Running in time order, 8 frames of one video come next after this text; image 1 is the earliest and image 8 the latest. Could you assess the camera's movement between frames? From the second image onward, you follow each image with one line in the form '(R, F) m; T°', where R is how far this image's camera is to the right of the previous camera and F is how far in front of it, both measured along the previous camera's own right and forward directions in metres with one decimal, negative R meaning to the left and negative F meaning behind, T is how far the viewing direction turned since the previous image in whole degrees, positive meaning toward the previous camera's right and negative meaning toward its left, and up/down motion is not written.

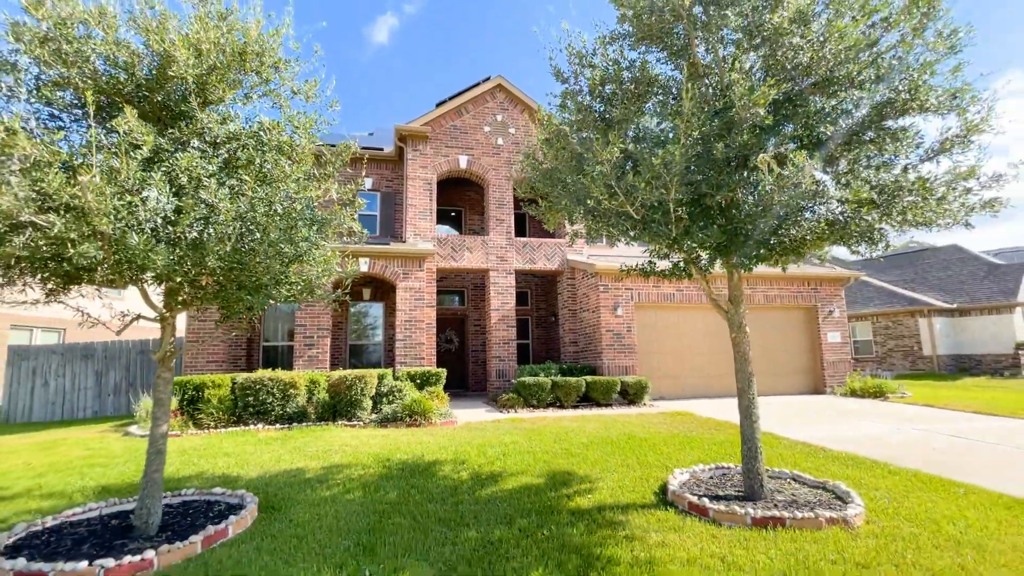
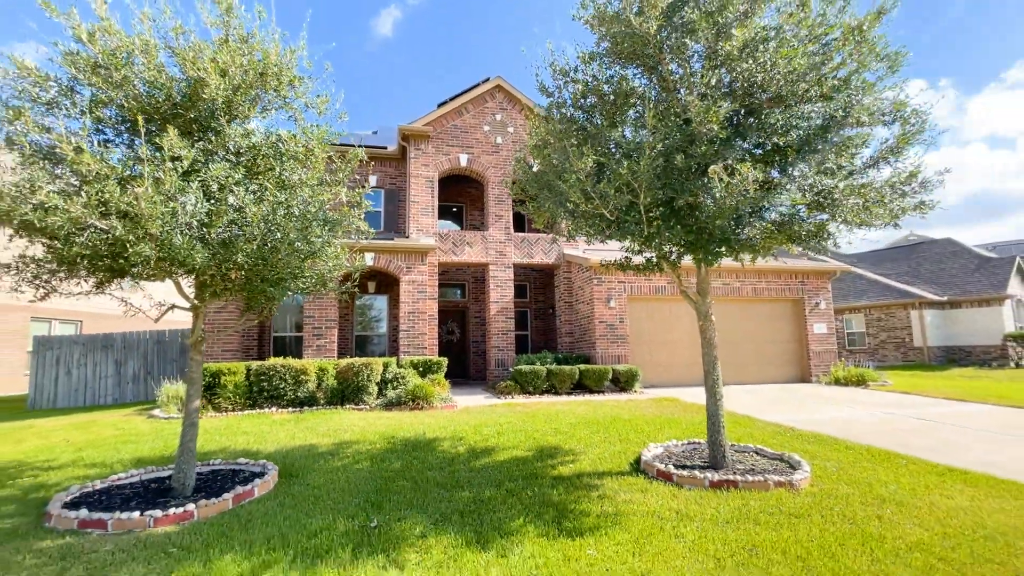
(+0.1, -0.6) m; 0°
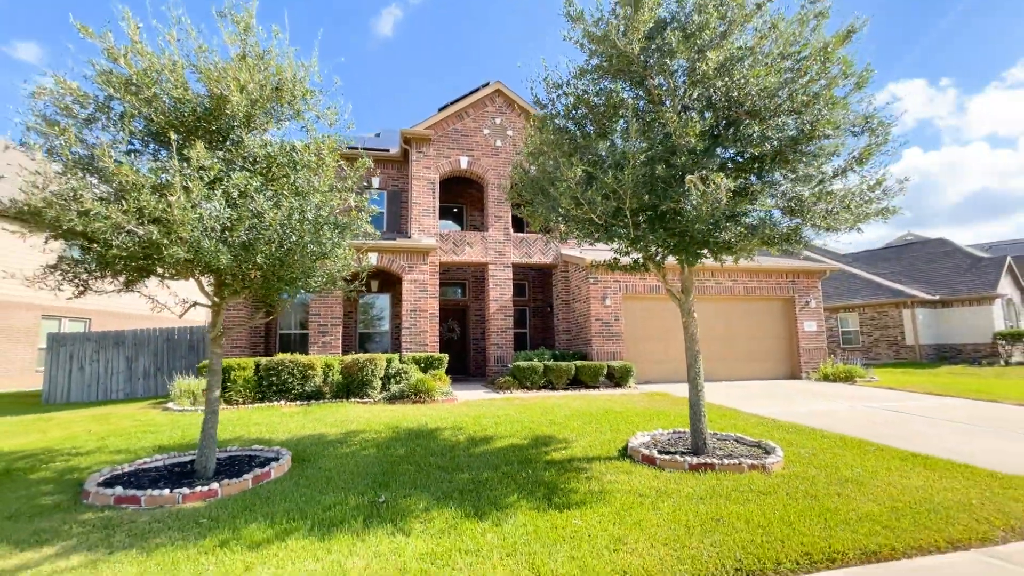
(0.0, -0.4) m; 0°
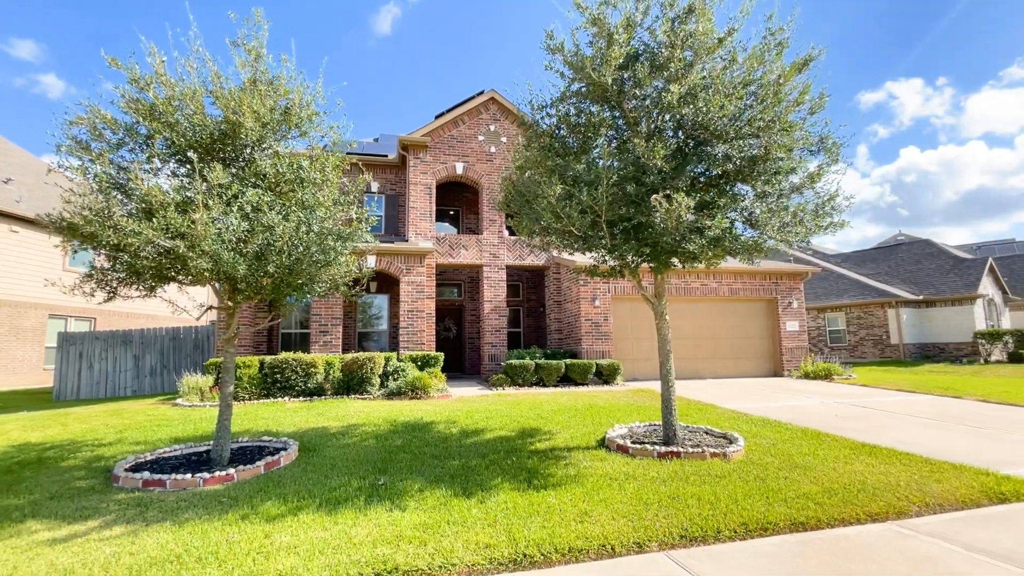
(+0.1, -0.5) m; 0°
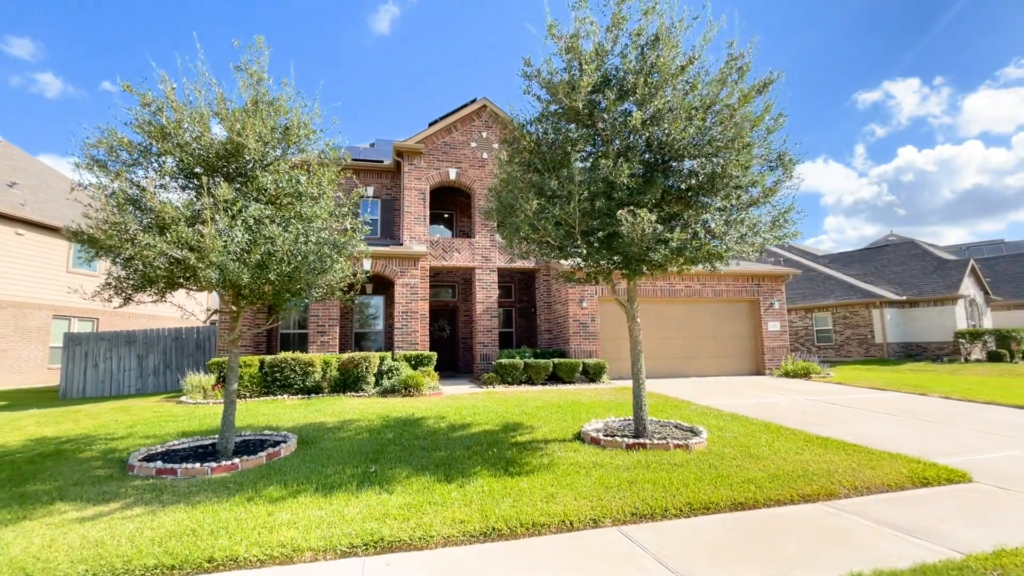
(+0.2, -0.5) m; 0°
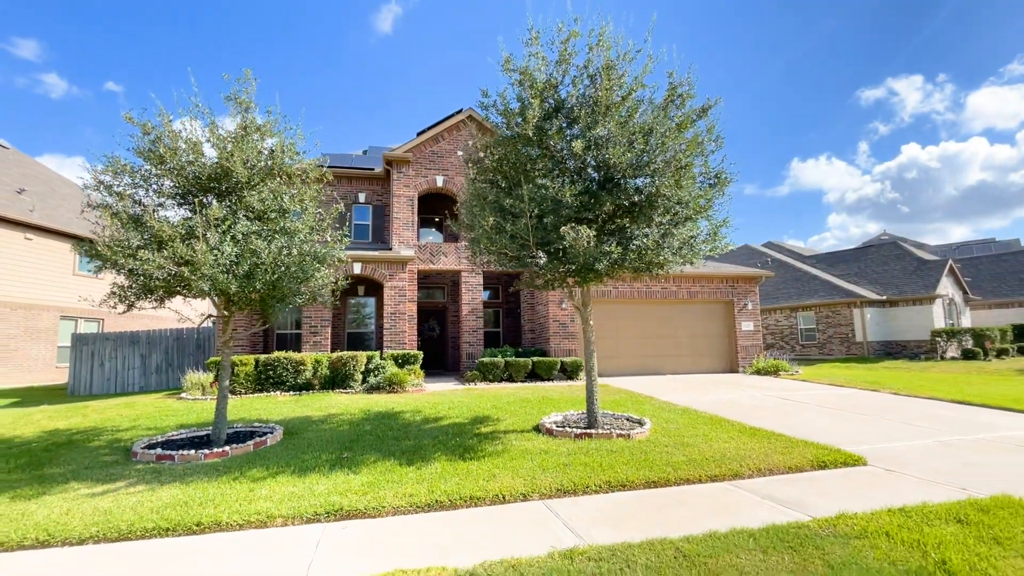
(+0.5, -0.7) m; 0°
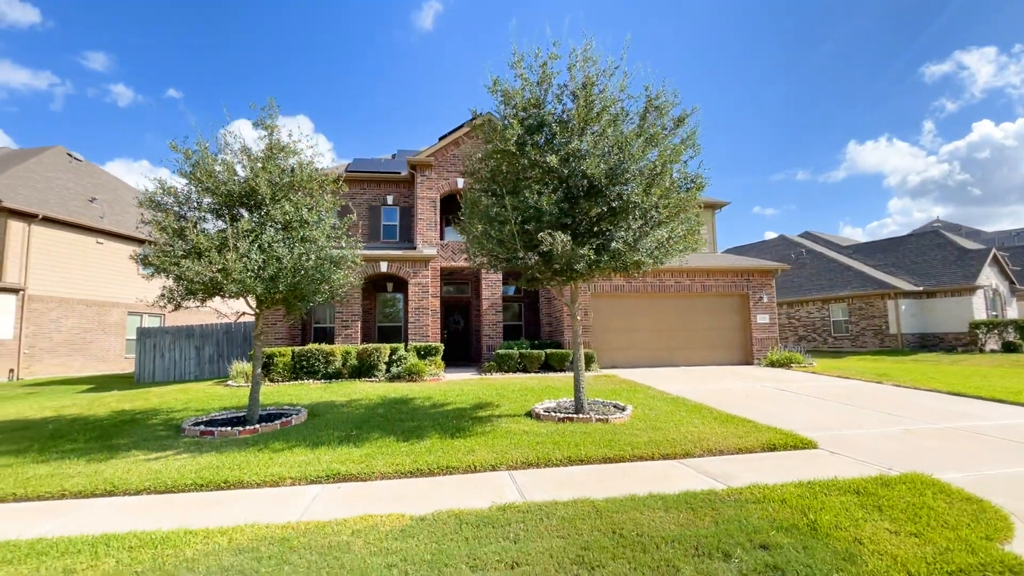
(+0.8, -0.7) m; -5°
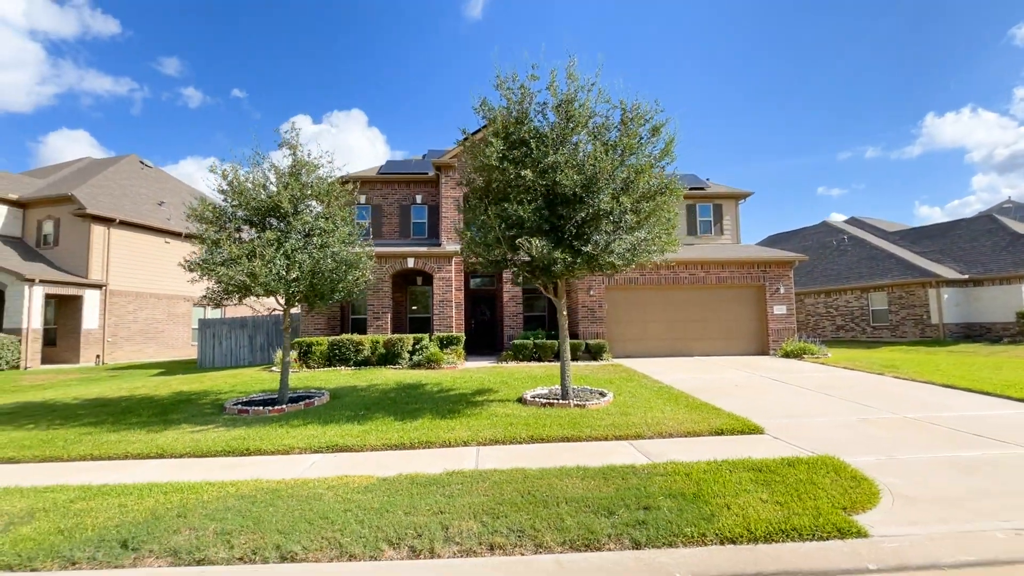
(+1.0, -0.8) m; -6°
